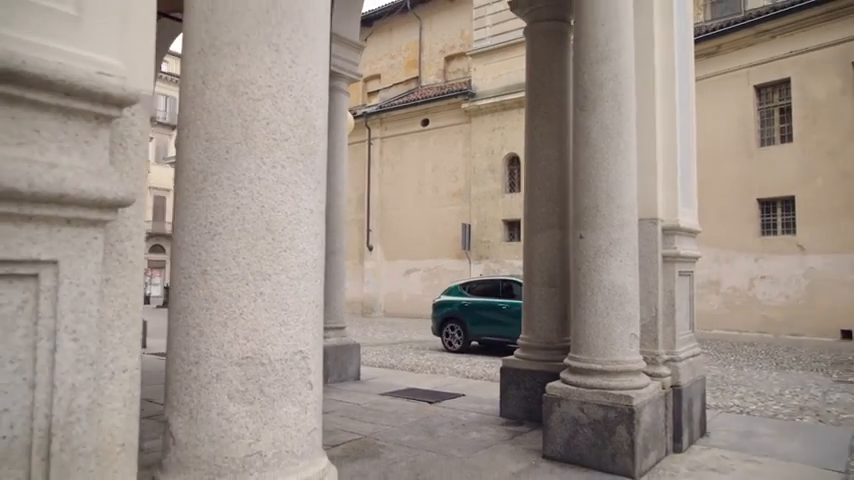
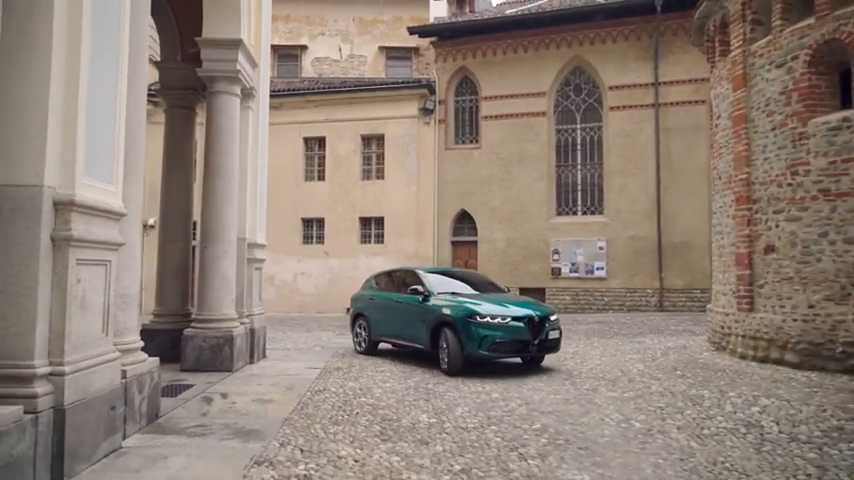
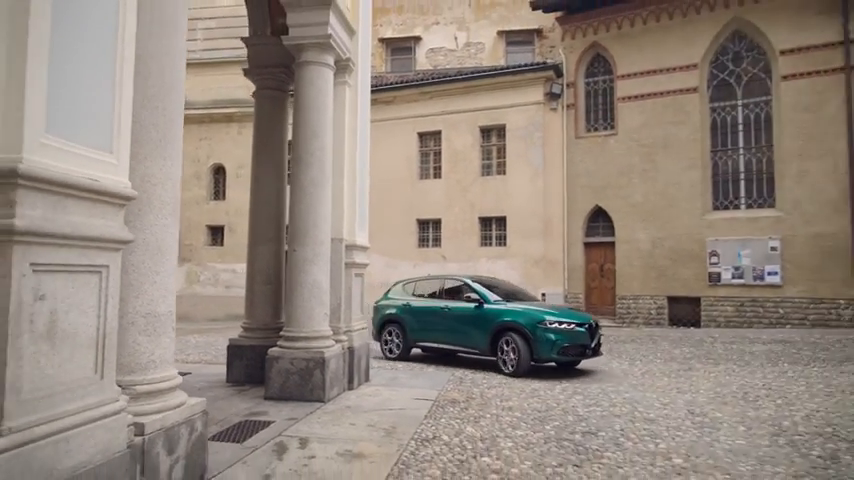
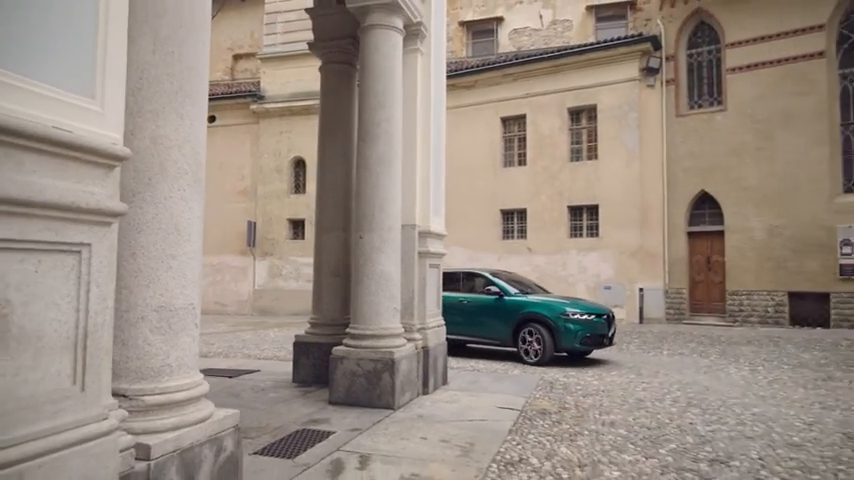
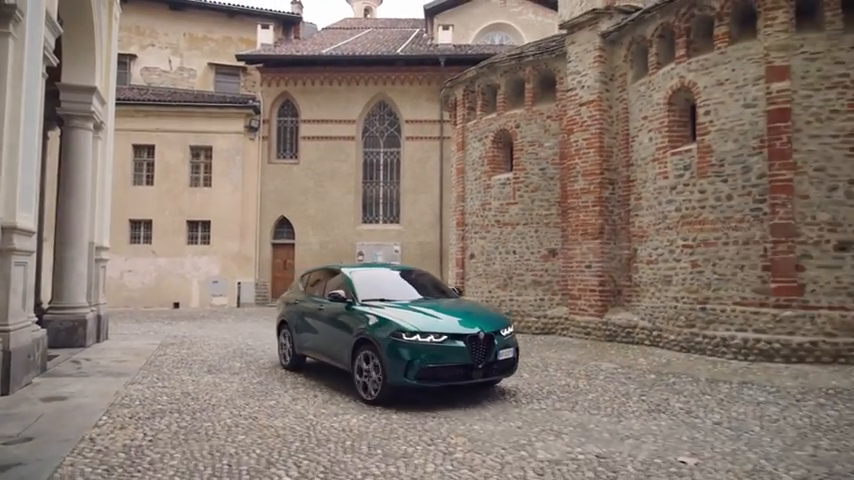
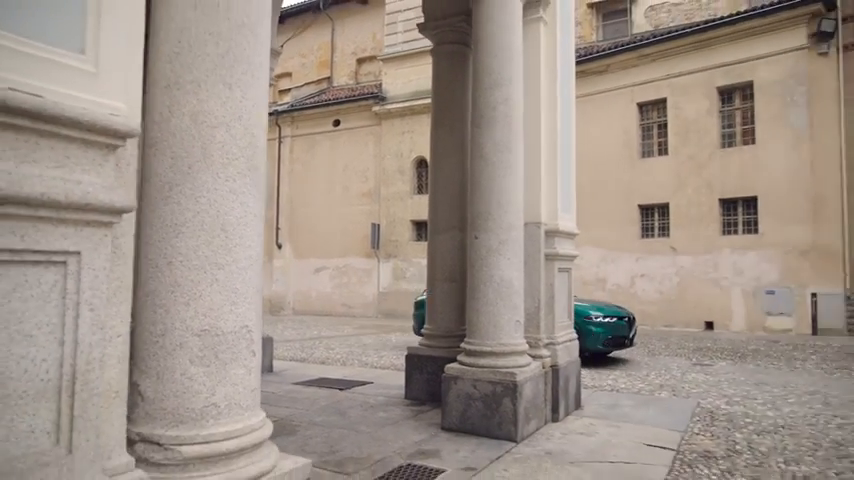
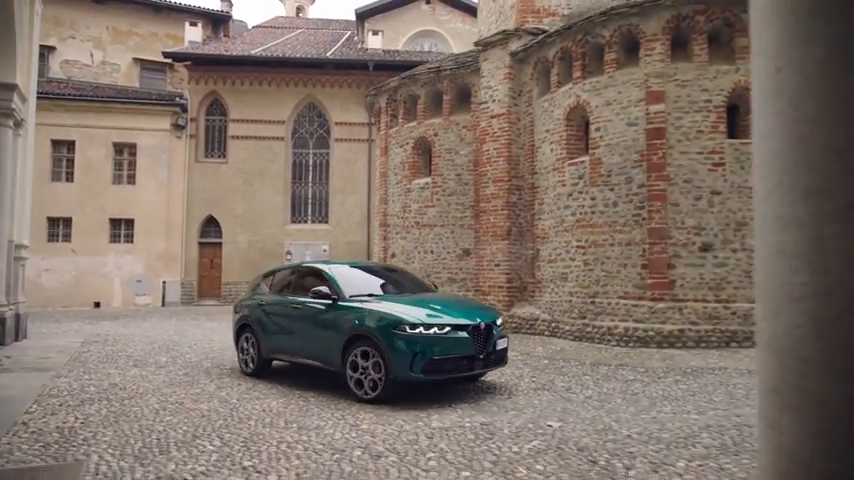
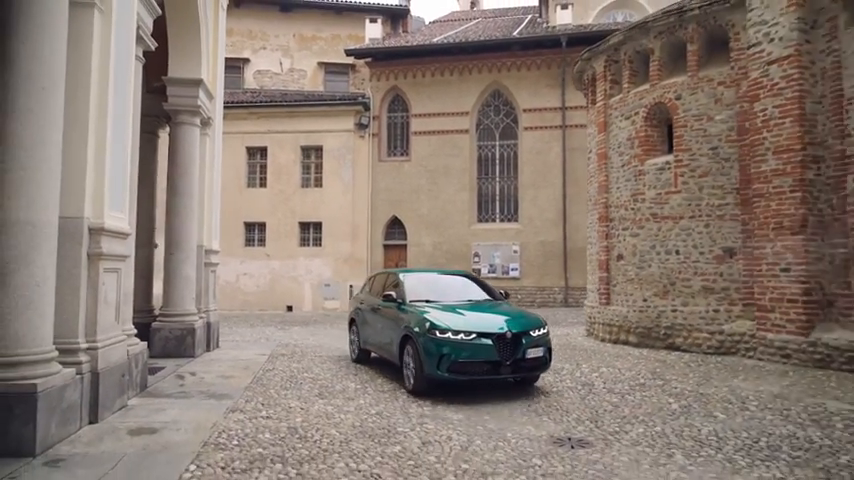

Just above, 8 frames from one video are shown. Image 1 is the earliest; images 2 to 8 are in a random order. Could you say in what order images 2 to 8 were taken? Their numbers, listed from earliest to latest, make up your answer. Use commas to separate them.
6, 4, 3, 2, 8, 5, 7
